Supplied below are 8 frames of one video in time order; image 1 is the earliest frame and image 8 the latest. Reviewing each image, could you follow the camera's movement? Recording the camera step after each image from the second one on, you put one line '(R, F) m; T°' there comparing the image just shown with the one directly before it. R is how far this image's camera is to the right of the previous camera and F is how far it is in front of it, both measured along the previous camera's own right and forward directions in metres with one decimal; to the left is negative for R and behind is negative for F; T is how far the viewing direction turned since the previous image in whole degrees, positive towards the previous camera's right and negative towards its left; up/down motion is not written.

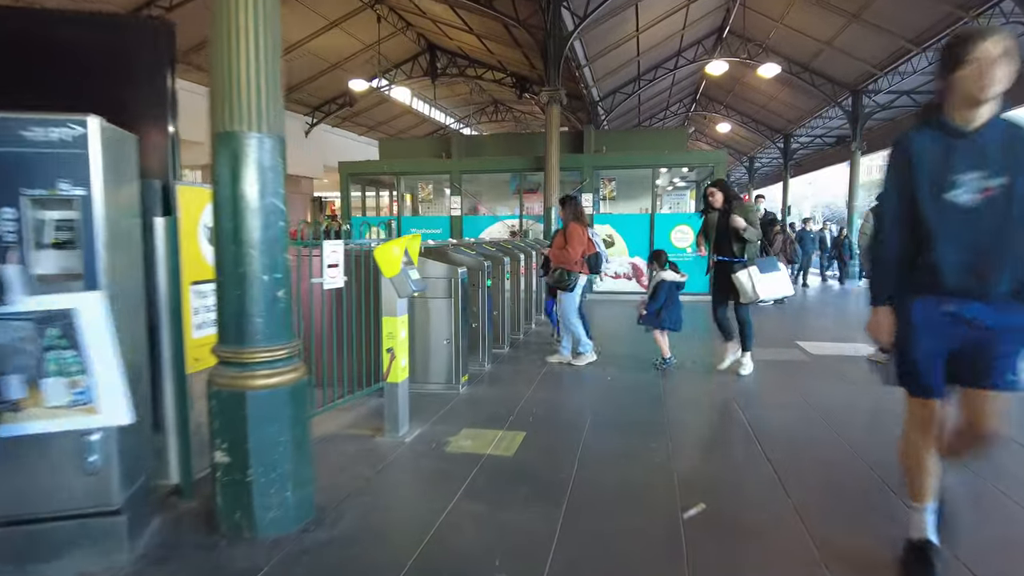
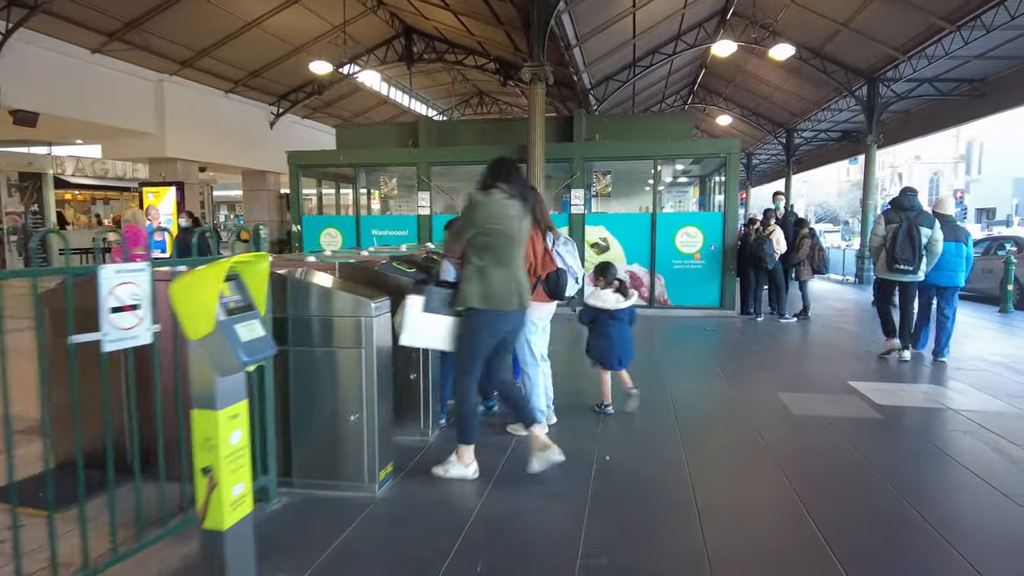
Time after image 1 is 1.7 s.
(+0.2, +1.7) m; +1°
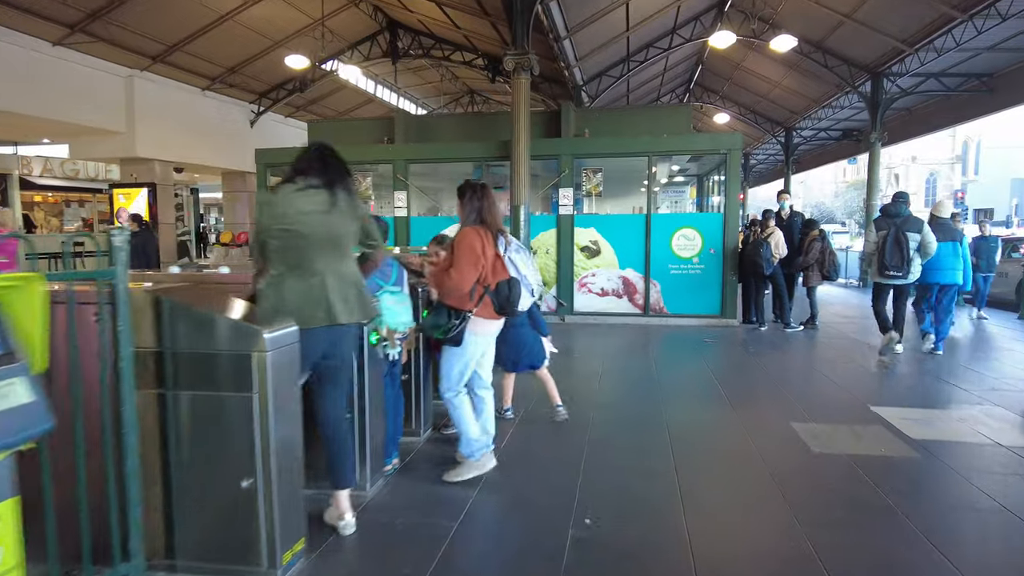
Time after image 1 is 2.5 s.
(+0.2, +0.7) m; 0°
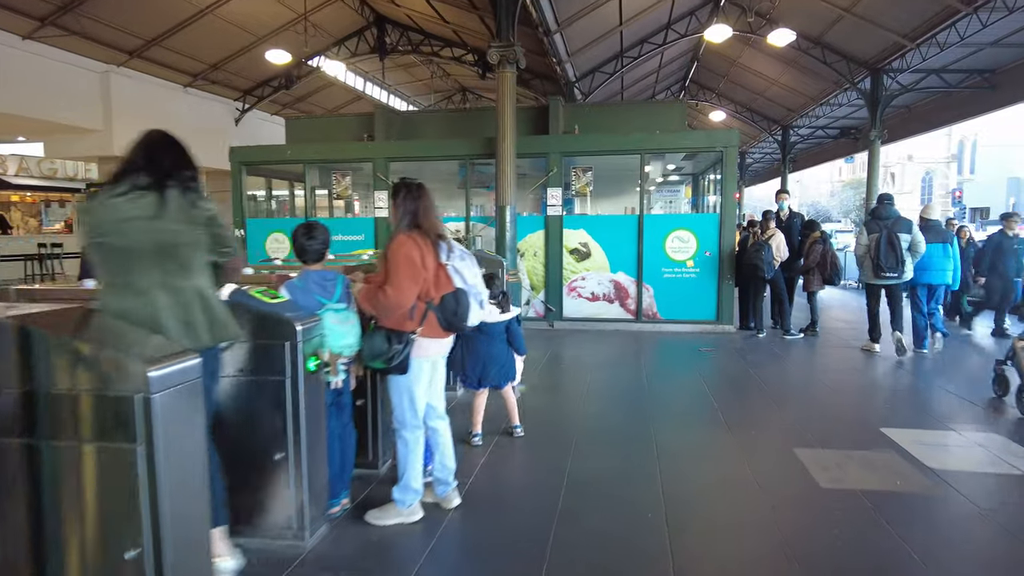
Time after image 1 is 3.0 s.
(+0.1, +0.4) m; 0°
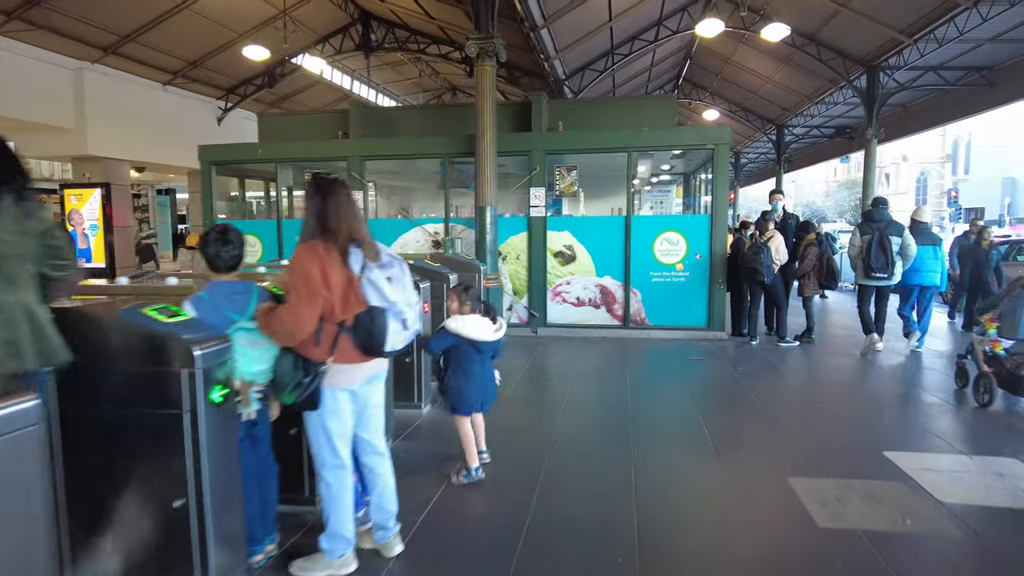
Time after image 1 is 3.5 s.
(+0.2, +0.4) m; 0°
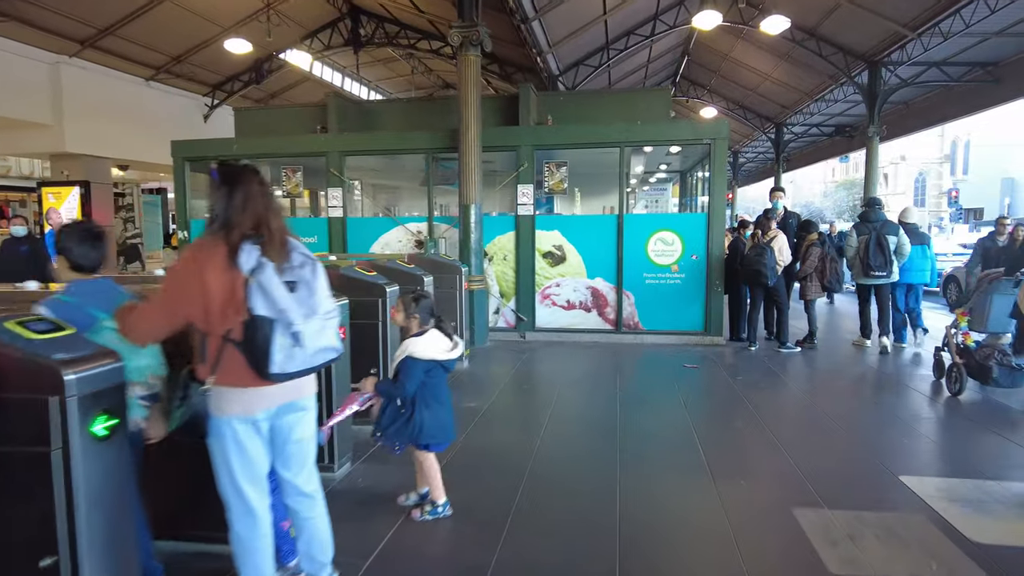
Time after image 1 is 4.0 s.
(+0.1, +0.4) m; 0°
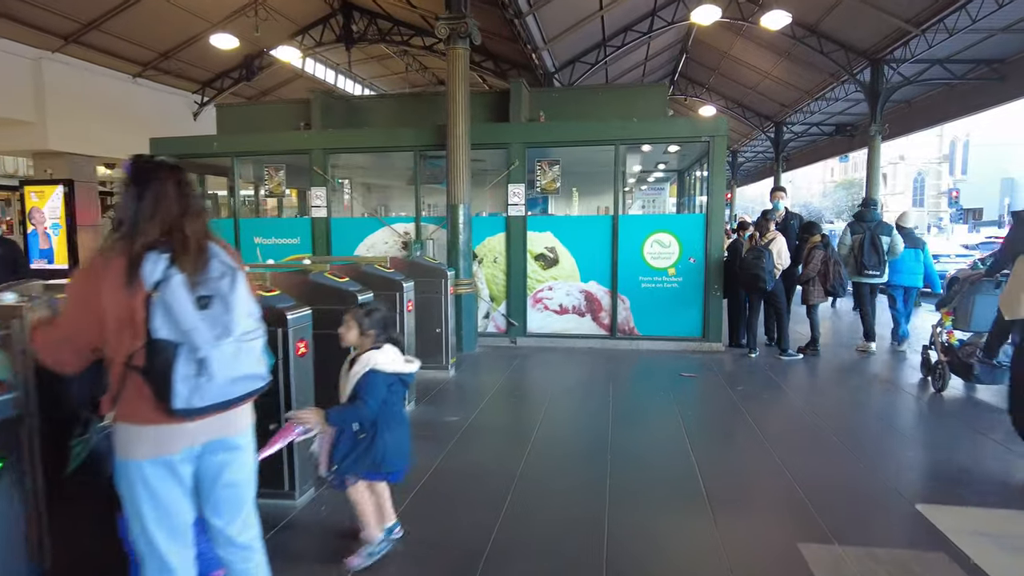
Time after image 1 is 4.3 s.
(+0.1, +0.3) m; 0°
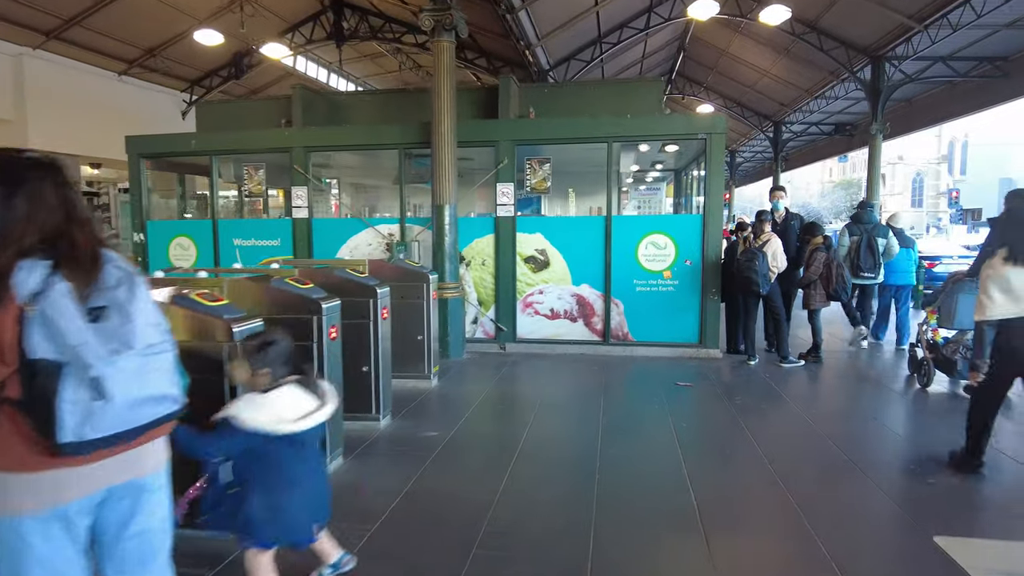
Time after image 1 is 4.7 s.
(+0.1, +0.3) m; 0°
